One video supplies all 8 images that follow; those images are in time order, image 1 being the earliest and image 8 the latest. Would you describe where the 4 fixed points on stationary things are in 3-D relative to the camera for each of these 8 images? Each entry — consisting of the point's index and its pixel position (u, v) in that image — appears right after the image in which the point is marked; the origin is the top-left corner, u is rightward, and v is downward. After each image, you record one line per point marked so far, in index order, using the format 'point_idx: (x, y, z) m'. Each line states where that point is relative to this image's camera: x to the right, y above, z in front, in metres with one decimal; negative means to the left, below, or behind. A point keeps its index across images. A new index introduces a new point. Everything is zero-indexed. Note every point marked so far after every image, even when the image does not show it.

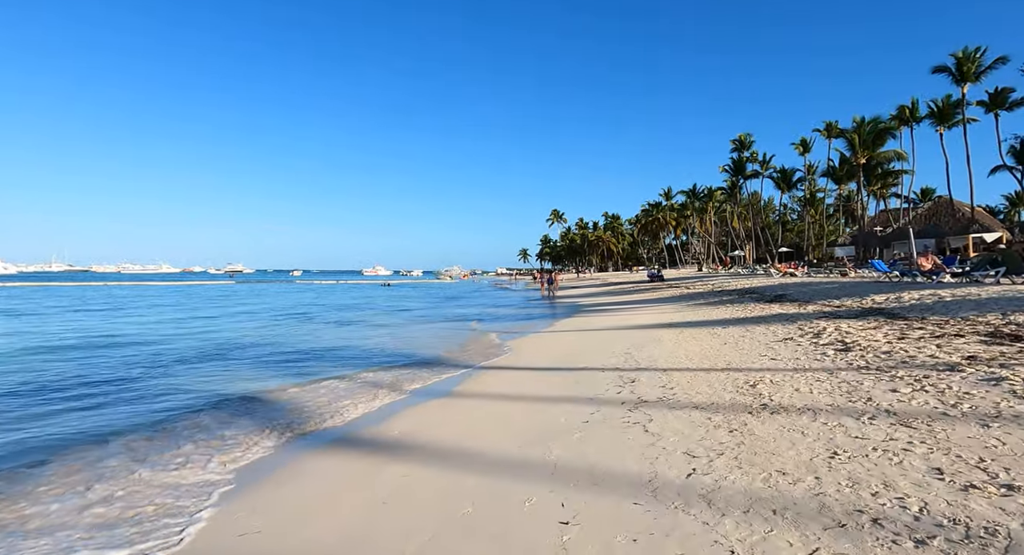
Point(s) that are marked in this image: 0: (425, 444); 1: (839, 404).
0: (-1.1, -2.2, +6.2) m
1: (+3.7, -1.4, +5.3) m
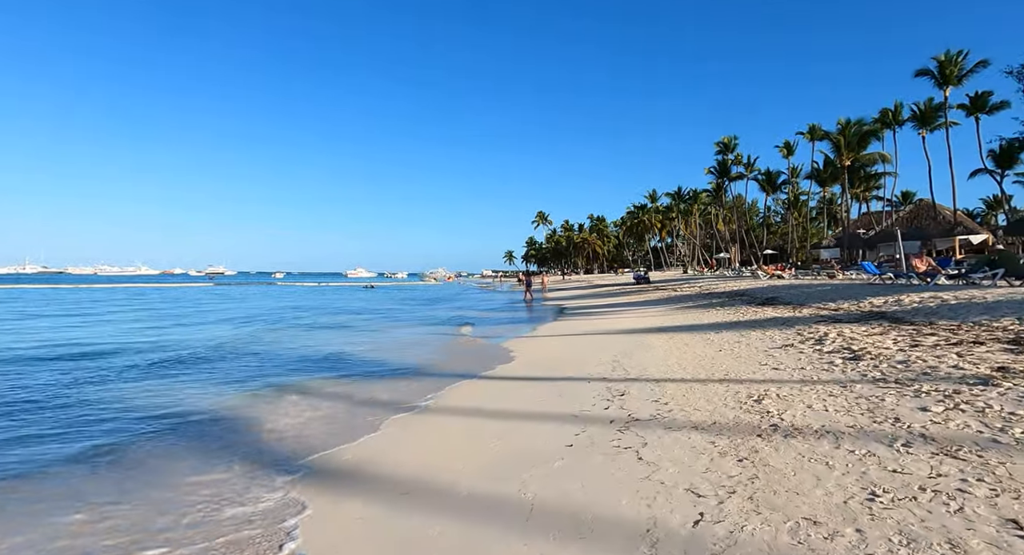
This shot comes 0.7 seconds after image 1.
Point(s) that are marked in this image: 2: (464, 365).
0: (-1.4, -2.2, +5.3) m
1: (+3.4, -1.4, +4.5) m
2: (-1.1, -2.1, +11.2) m
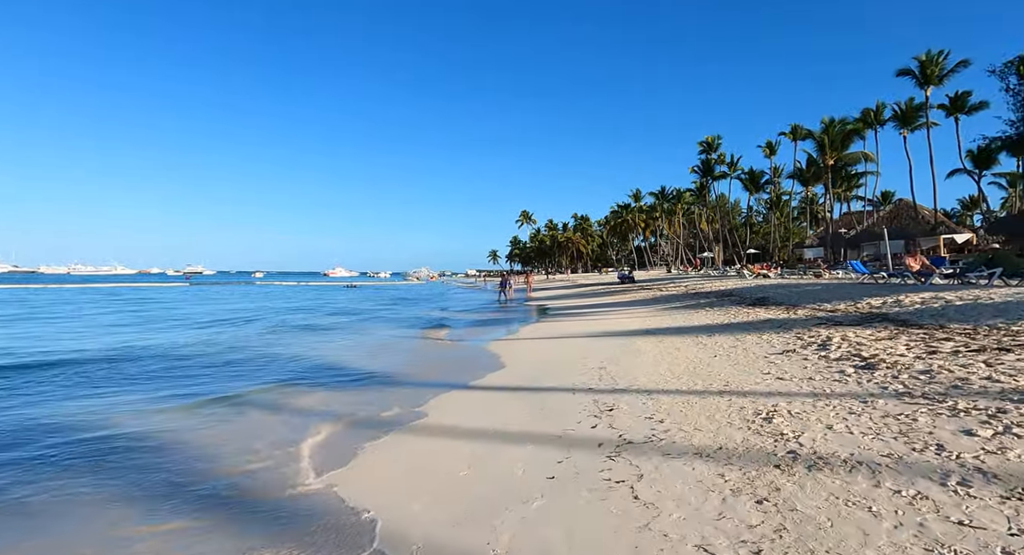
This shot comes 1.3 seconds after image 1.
0: (-1.7, -2.2, +4.4) m
1: (+3.1, -1.4, +3.8) m
2: (-1.6, -2.1, +10.2) m
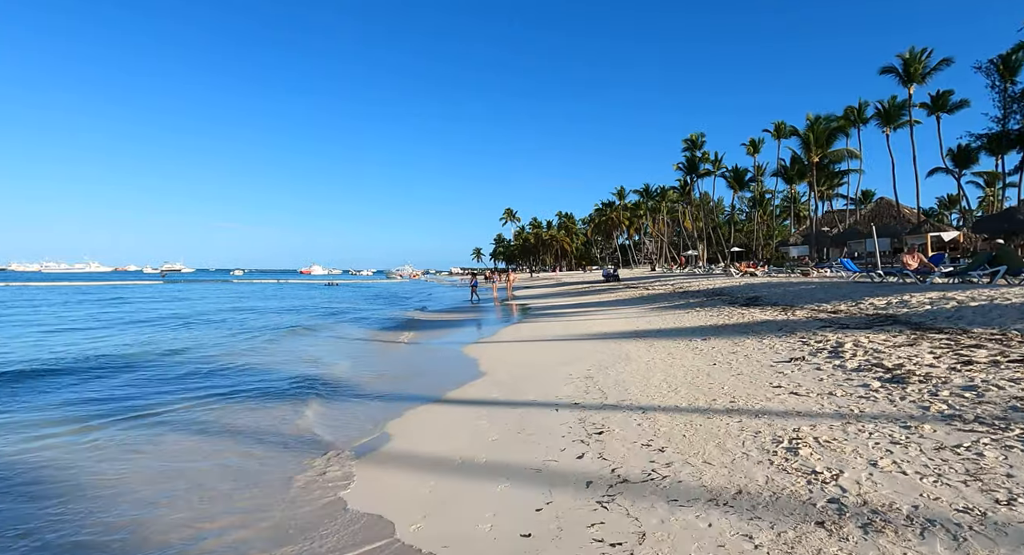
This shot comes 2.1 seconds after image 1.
0: (-1.9, -2.2, +3.3) m
1: (+2.9, -1.4, +2.8) m
2: (-2.0, -2.1, +9.2) m
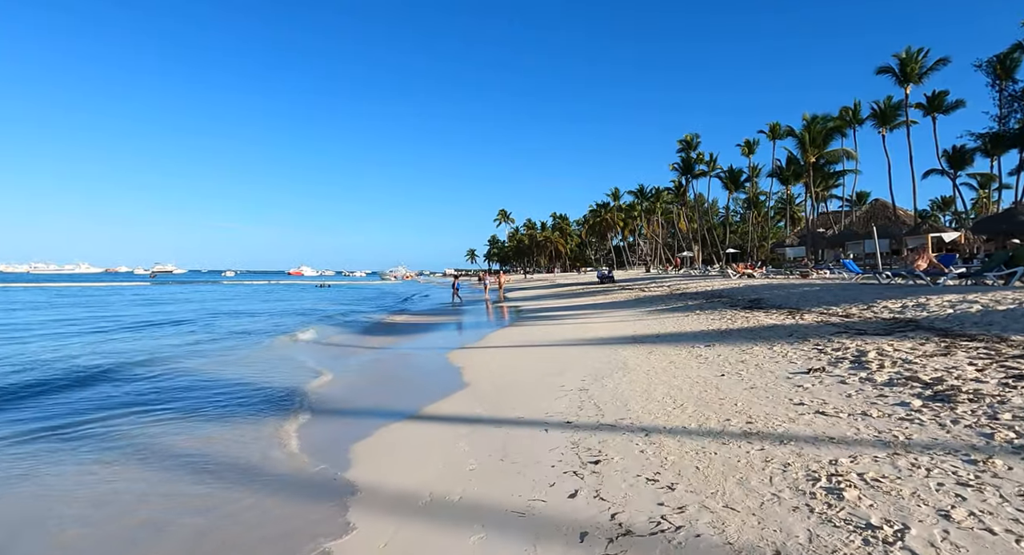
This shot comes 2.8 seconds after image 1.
0: (-2.1, -2.2, +2.5) m
1: (+2.7, -1.4, +2.1) m
2: (-2.2, -2.1, +8.3) m
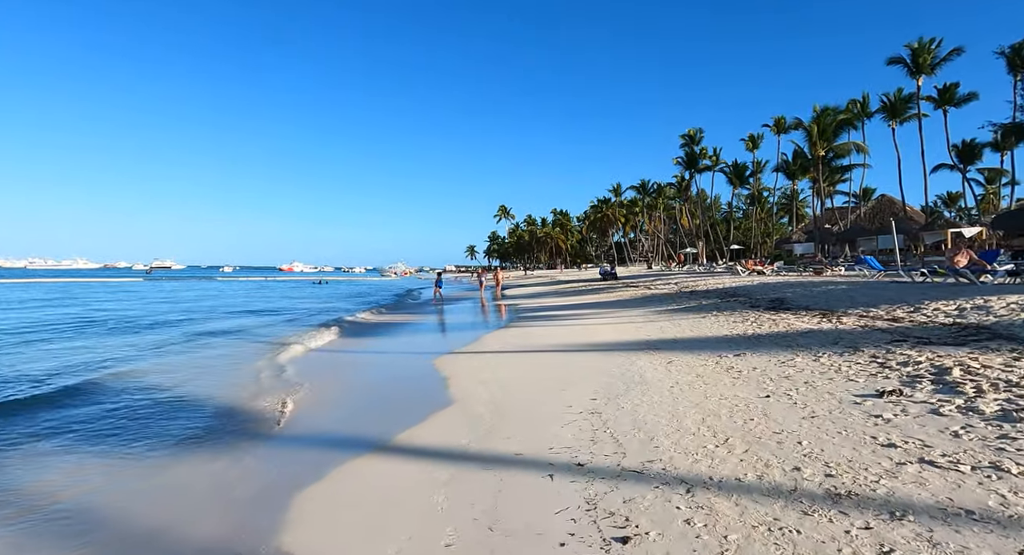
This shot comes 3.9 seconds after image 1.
0: (-2.2, -2.2, +1.2) m
1: (+2.7, -1.5, +0.8) m
2: (-2.3, -2.0, +7.0) m
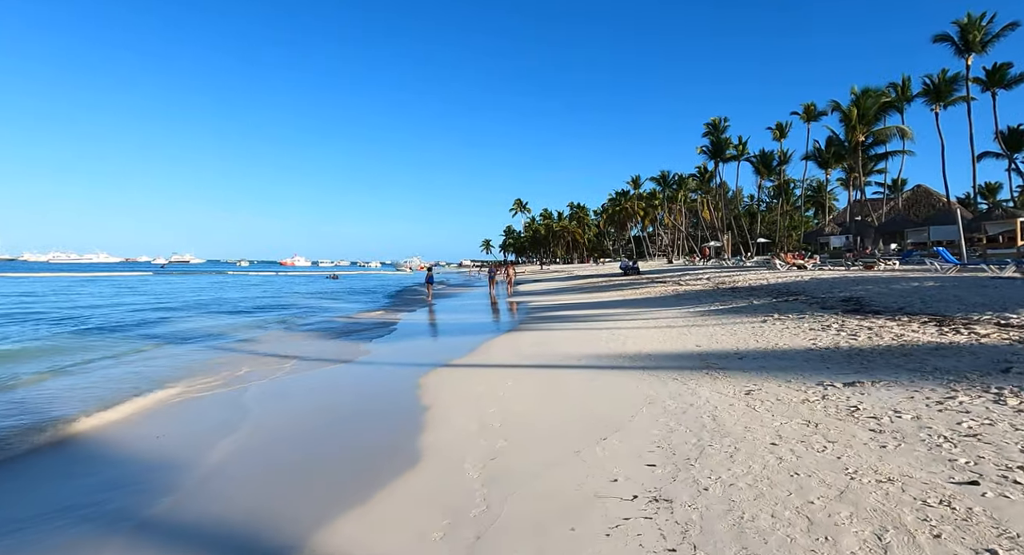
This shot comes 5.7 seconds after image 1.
0: (-2.3, -2.2, -1.1) m
1: (+2.6, -1.5, -1.7) m
2: (-2.2, -2.0, +4.8) m
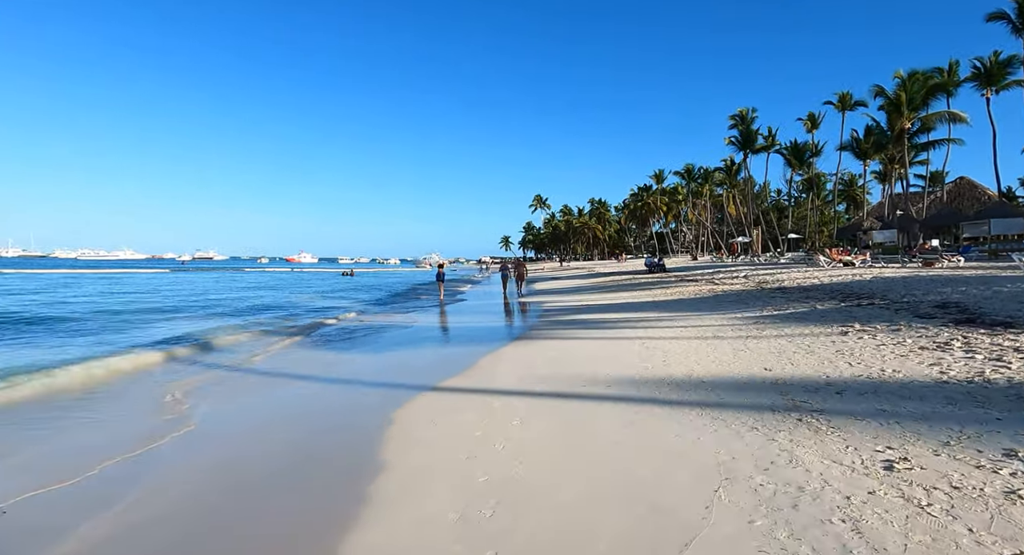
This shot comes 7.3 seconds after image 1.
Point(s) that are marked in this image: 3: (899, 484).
0: (-2.6, -2.2, -3.1) m
1: (+2.3, -1.5, -3.8) m
2: (-2.3, -2.0, +2.8) m
3: (+2.7, -1.4, +3.5) m
